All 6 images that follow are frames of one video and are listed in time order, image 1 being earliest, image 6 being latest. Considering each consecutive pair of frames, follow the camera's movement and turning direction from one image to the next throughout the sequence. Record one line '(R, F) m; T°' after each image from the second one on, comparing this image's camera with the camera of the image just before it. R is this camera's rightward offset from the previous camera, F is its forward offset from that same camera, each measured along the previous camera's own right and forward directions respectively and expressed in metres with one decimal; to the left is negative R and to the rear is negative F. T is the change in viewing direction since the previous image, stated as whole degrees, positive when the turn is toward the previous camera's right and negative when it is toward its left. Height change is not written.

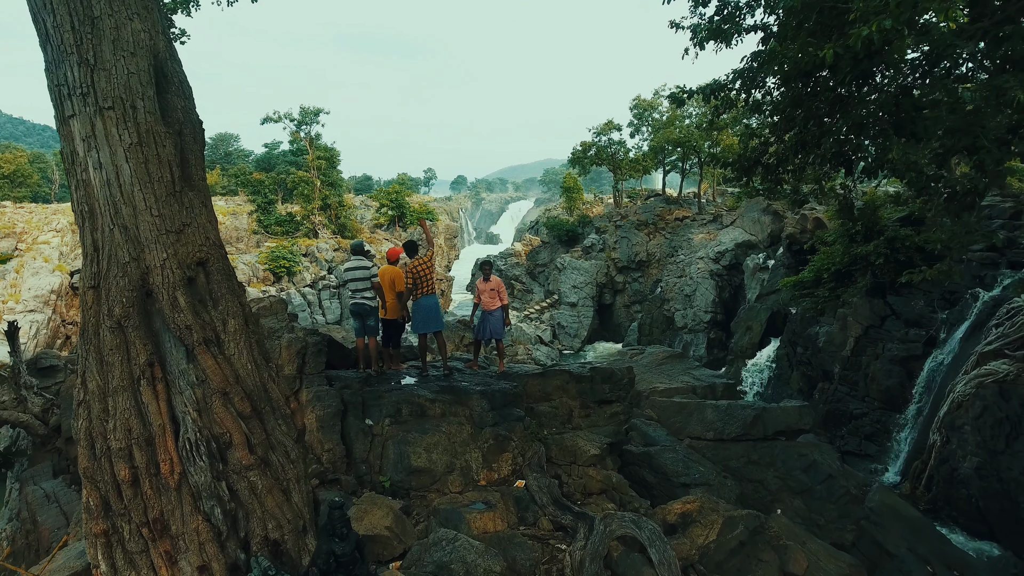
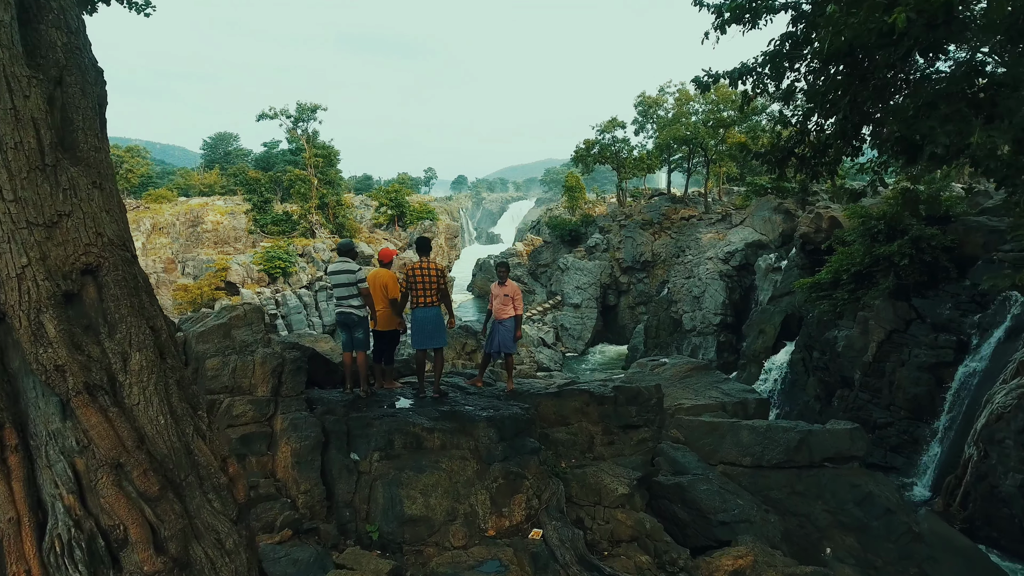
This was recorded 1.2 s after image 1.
(-0.1, +0.9) m; 0°
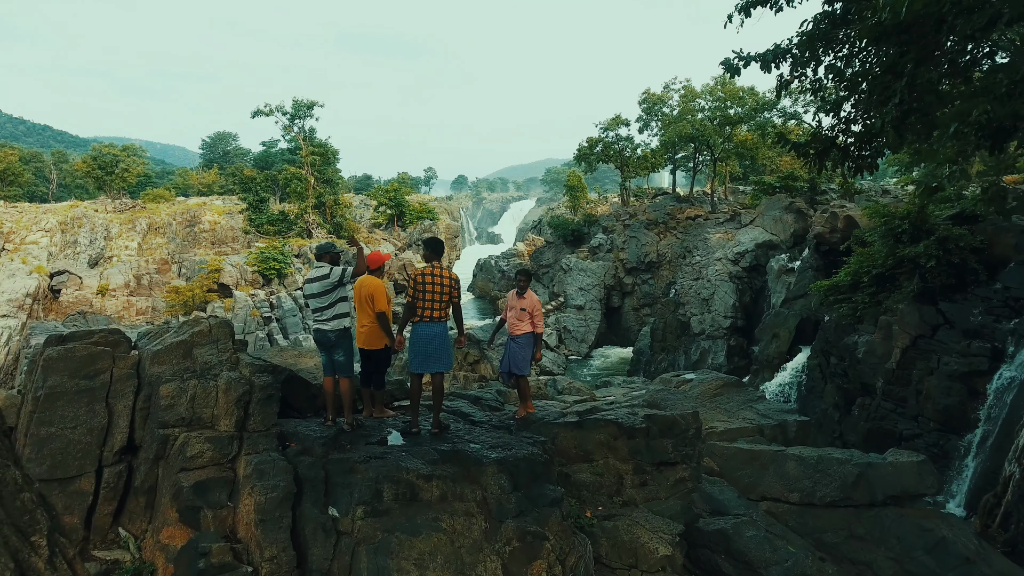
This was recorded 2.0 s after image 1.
(-0.1, +0.9) m; 0°
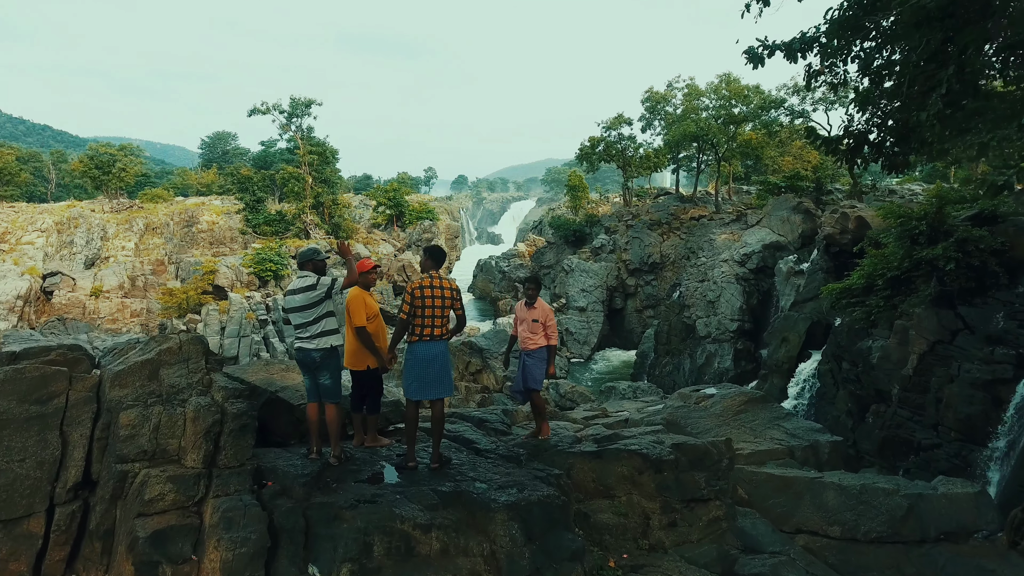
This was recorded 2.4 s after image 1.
(-0.1, +0.6) m; 0°
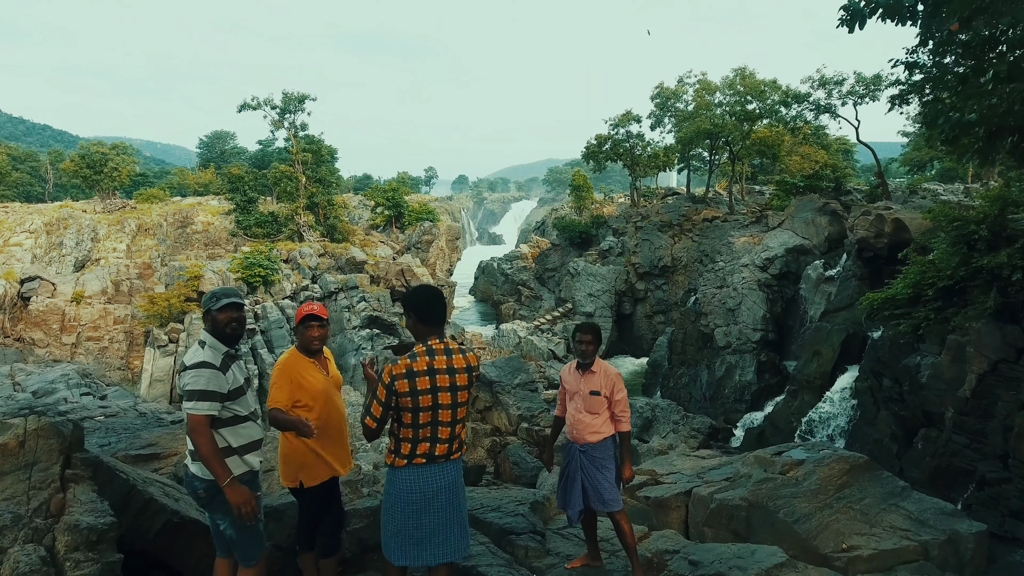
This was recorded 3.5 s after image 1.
(-0.2, +1.6) m; 0°
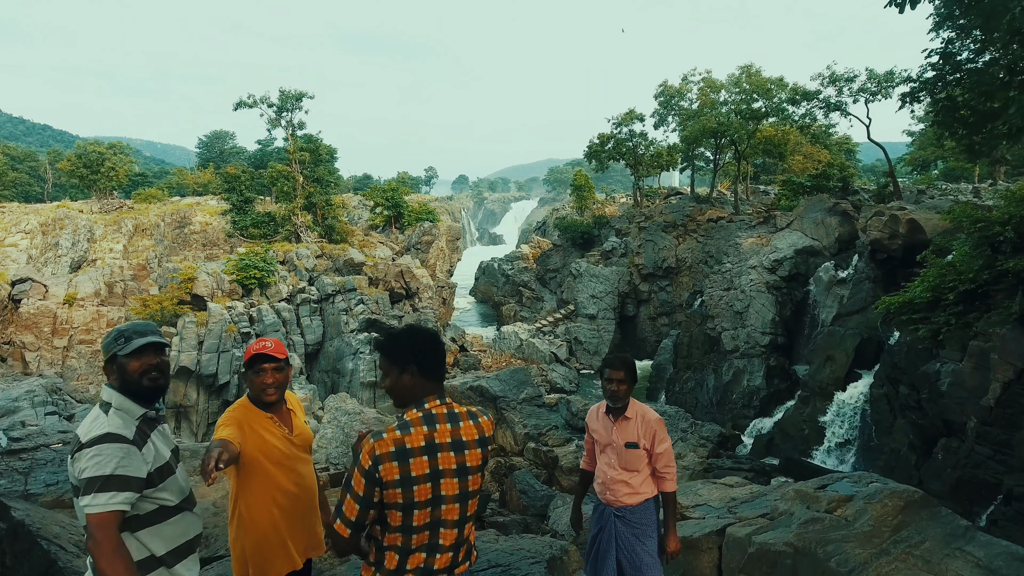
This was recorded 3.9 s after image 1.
(-0.1, +0.6) m; 0°
